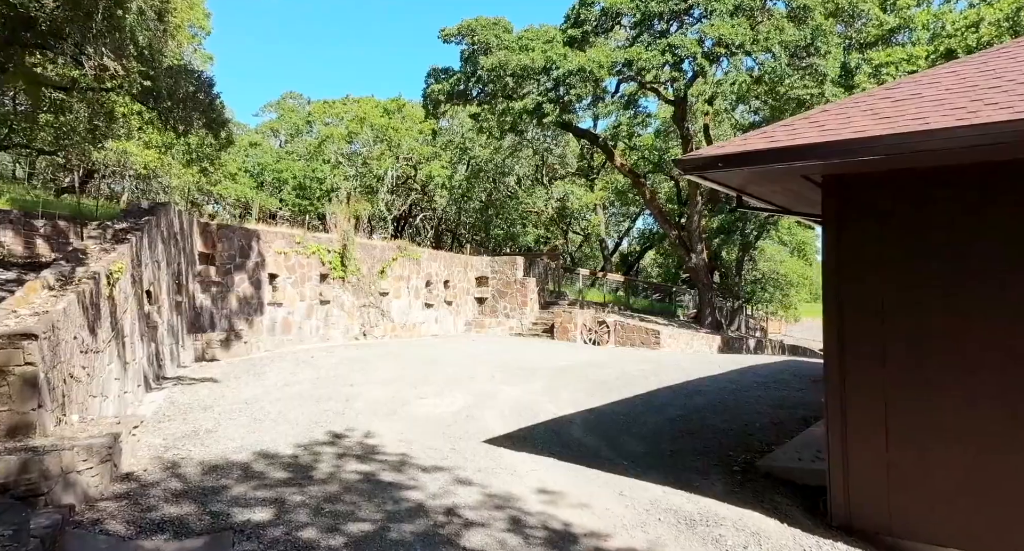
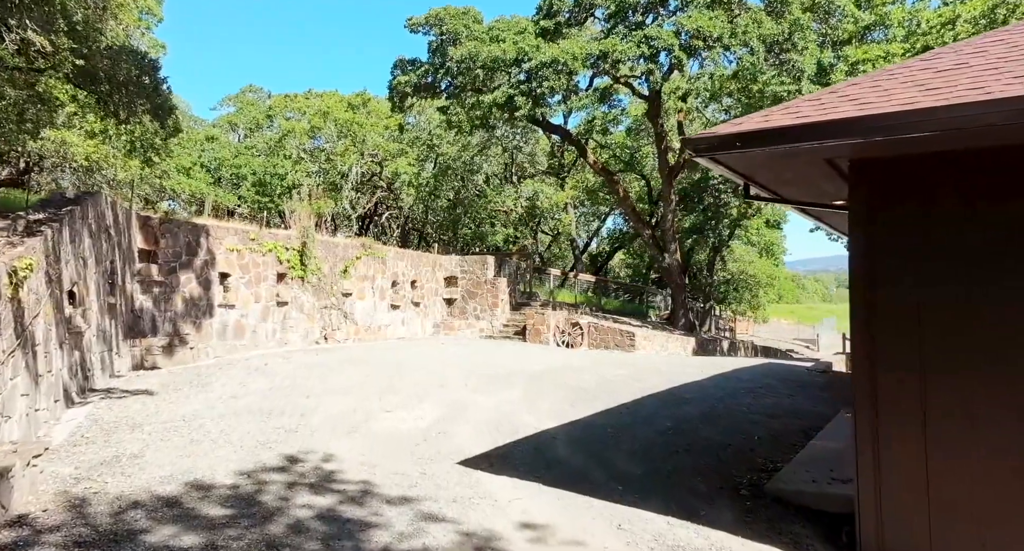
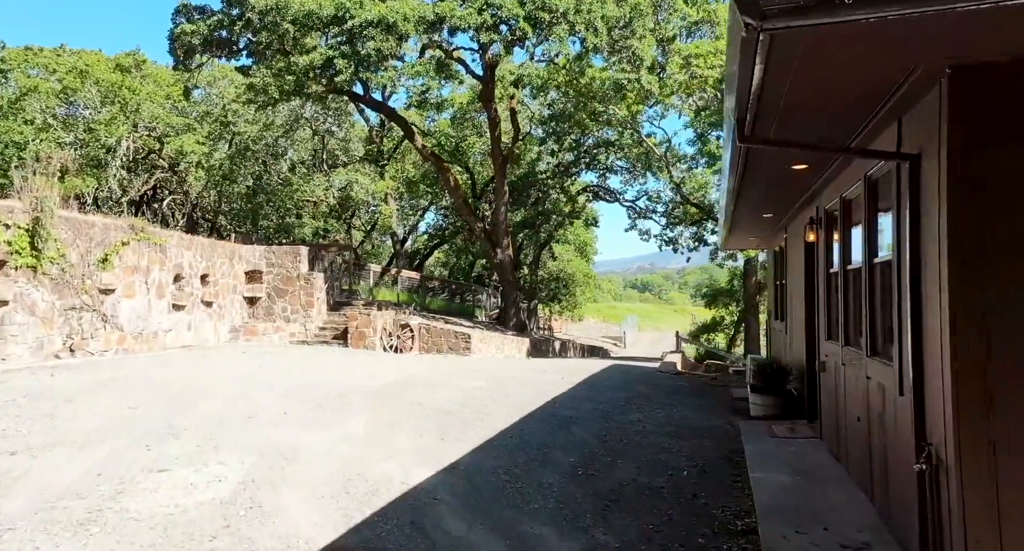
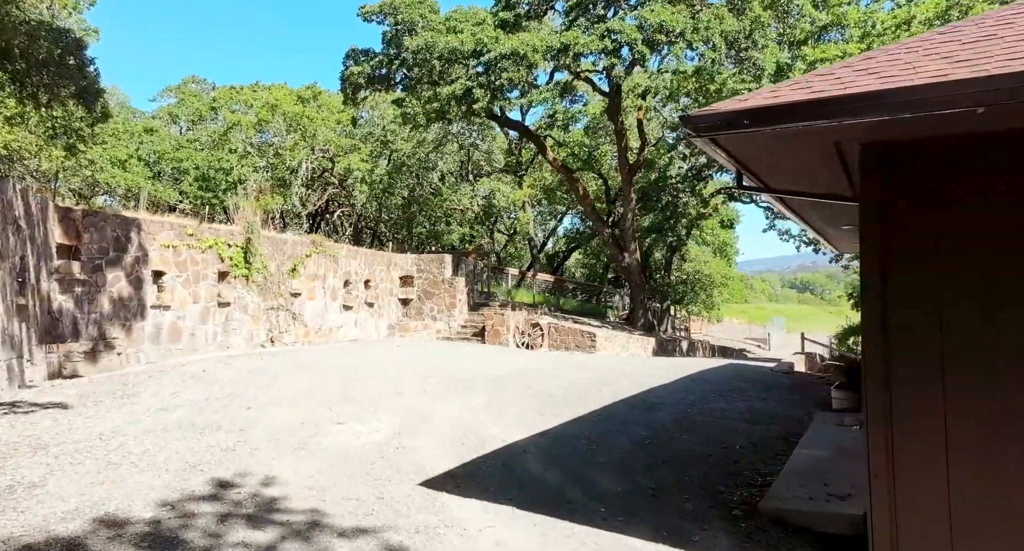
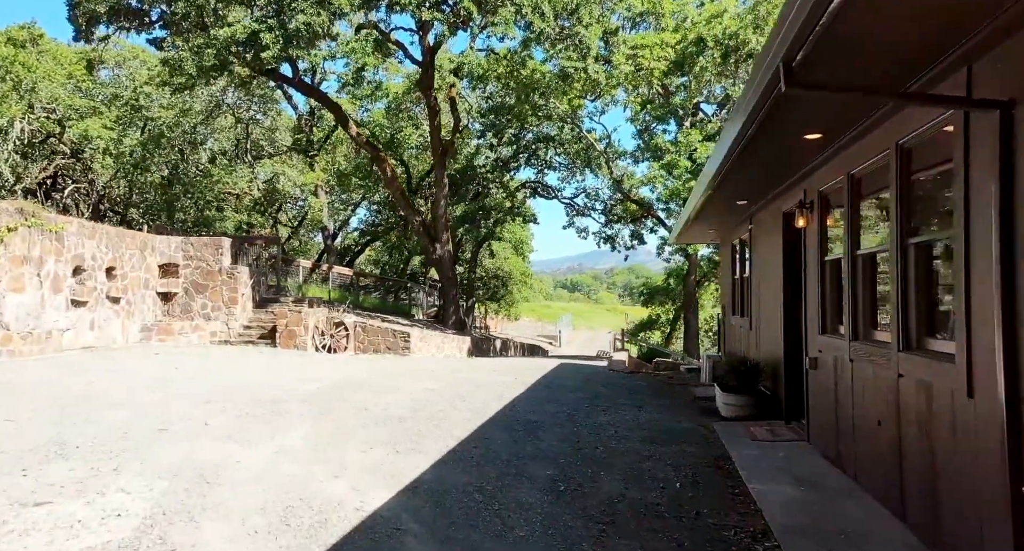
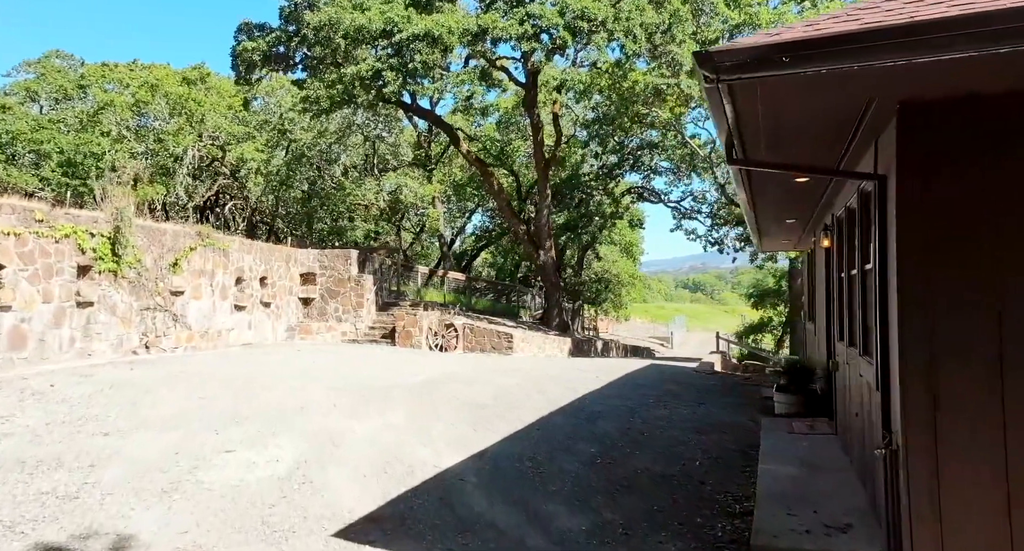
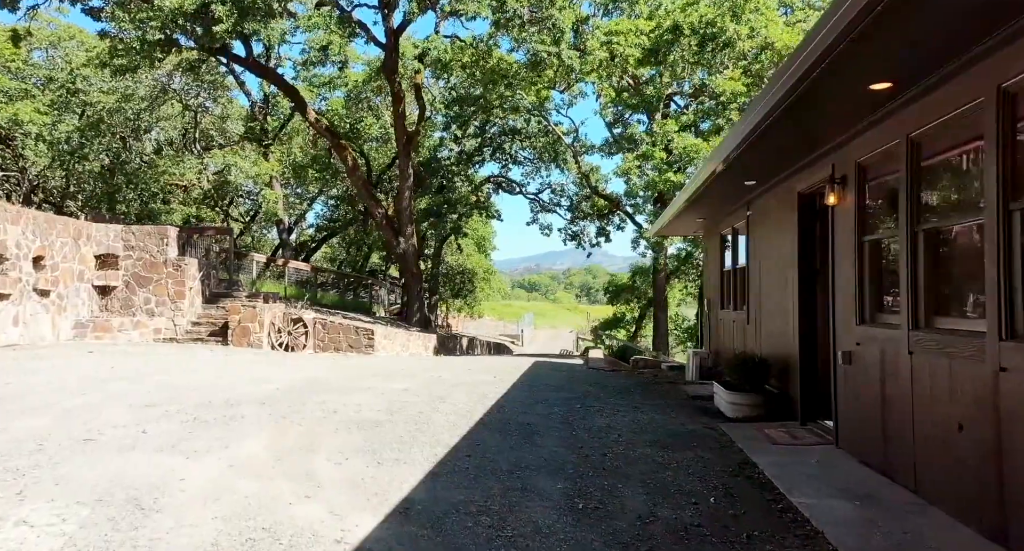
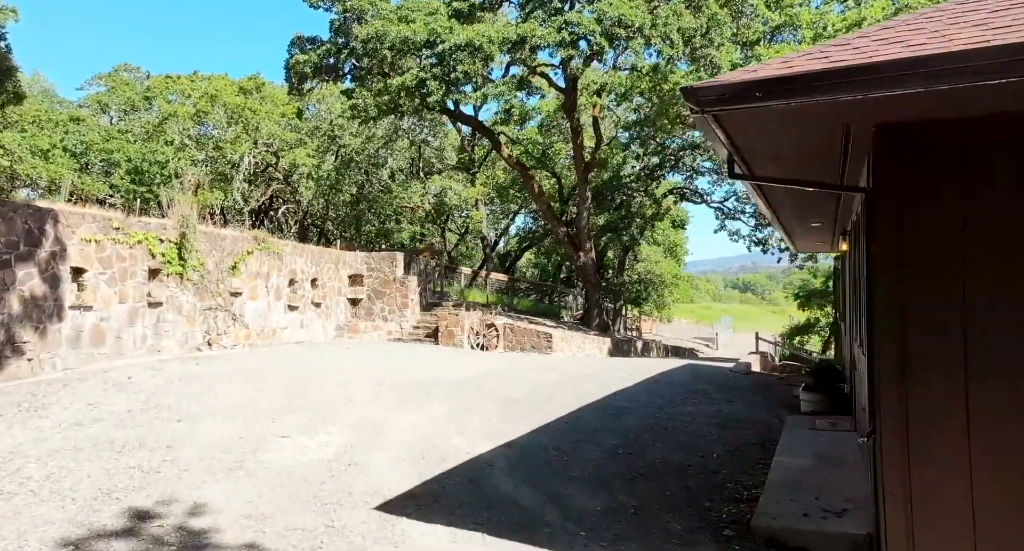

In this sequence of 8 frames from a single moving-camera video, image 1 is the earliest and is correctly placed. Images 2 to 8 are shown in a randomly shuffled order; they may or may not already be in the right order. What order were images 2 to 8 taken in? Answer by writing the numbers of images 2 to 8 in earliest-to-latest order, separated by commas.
2, 4, 8, 6, 3, 5, 7
